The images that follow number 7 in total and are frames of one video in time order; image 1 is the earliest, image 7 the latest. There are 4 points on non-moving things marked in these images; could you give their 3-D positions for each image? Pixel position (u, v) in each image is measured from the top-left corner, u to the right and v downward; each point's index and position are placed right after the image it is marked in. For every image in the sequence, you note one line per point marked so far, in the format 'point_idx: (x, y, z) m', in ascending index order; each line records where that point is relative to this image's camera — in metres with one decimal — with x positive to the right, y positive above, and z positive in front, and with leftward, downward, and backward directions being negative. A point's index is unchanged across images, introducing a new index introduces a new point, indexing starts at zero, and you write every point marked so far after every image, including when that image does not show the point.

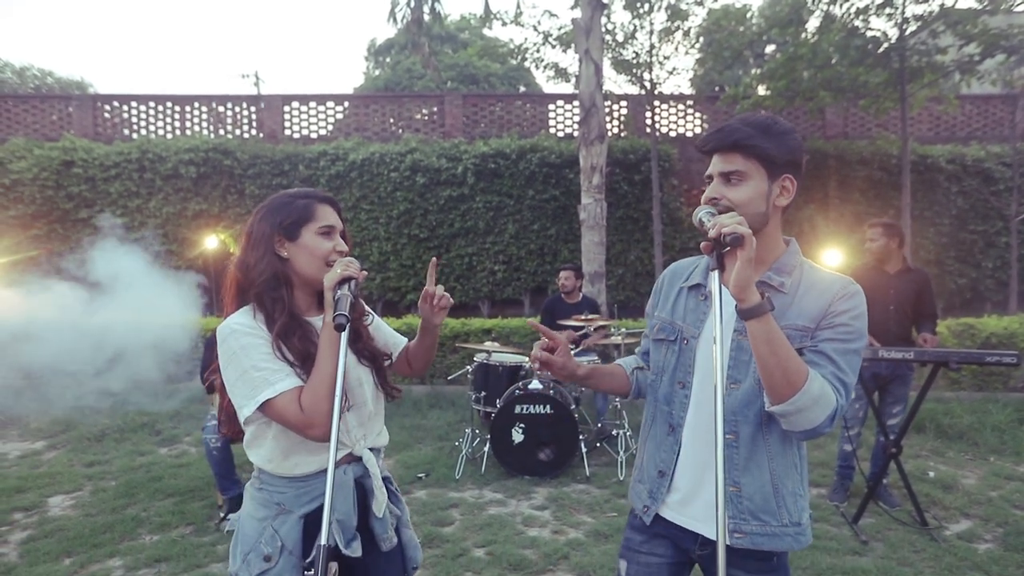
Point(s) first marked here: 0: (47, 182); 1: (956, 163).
0: (-8.2, +1.8, +10.9) m
1: (+8.4, +2.3, +11.7) m
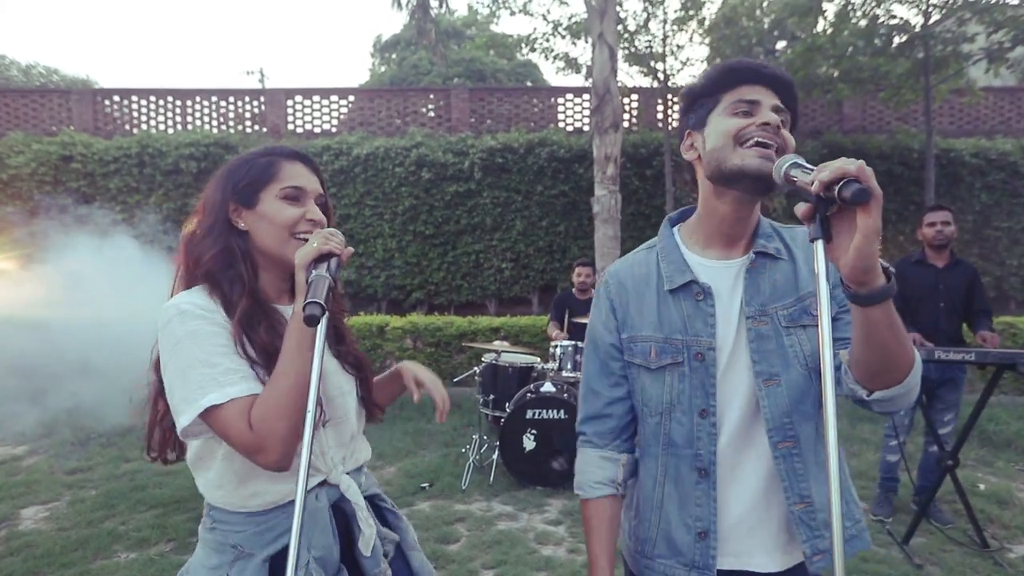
0: (-8.0, +1.9, +10.6) m
1: (+8.5, +2.3, +11.3) m
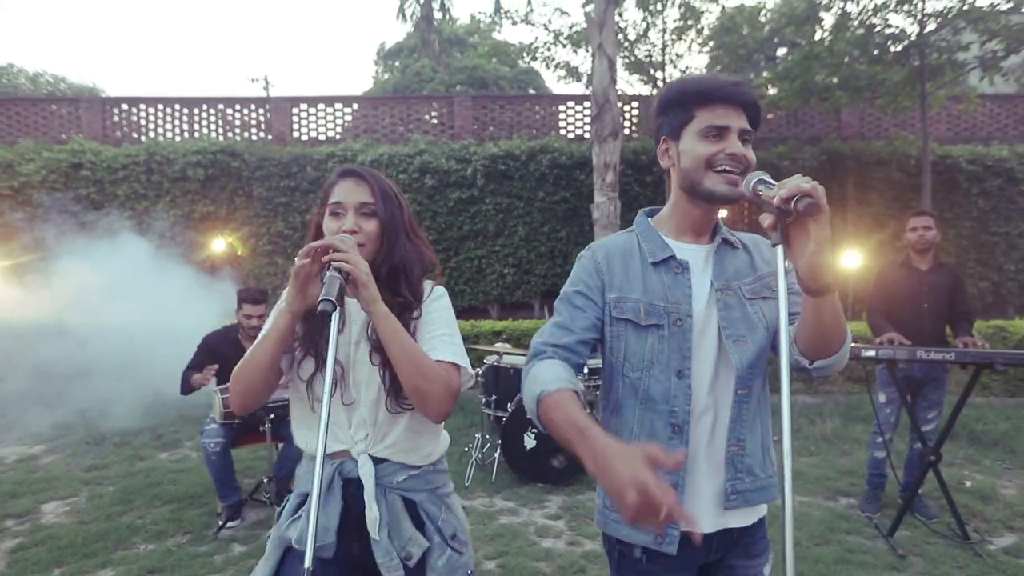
0: (-8.0, +1.8, +10.9) m
1: (+8.6, +2.3, +11.4) m
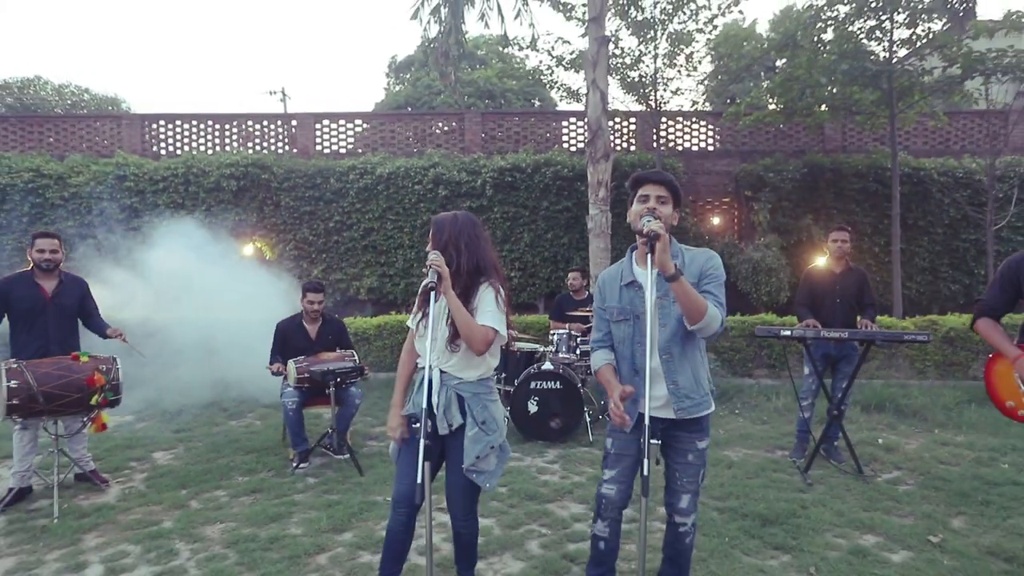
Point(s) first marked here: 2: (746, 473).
0: (-7.9, +1.8, +12.2) m
1: (+8.7, +2.2, +12.6) m
2: (+1.8, -1.4, +5.0) m
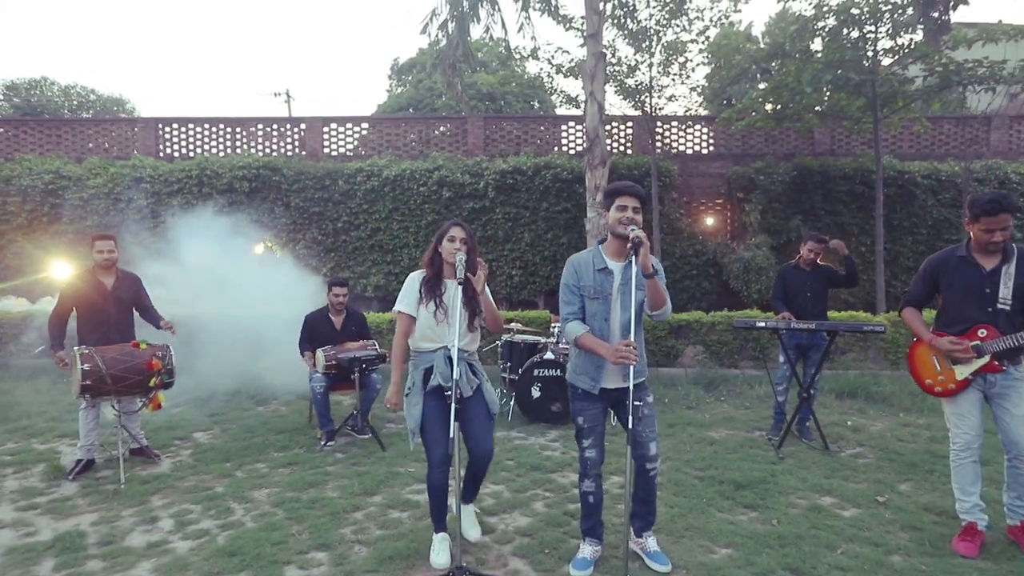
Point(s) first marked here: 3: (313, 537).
0: (-7.9, +1.8, +12.8) m
1: (+8.7, +2.3, +13.2) m
2: (+1.9, -1.4, +5.6) m
3: (-1.2, -1.5, +3.9) m
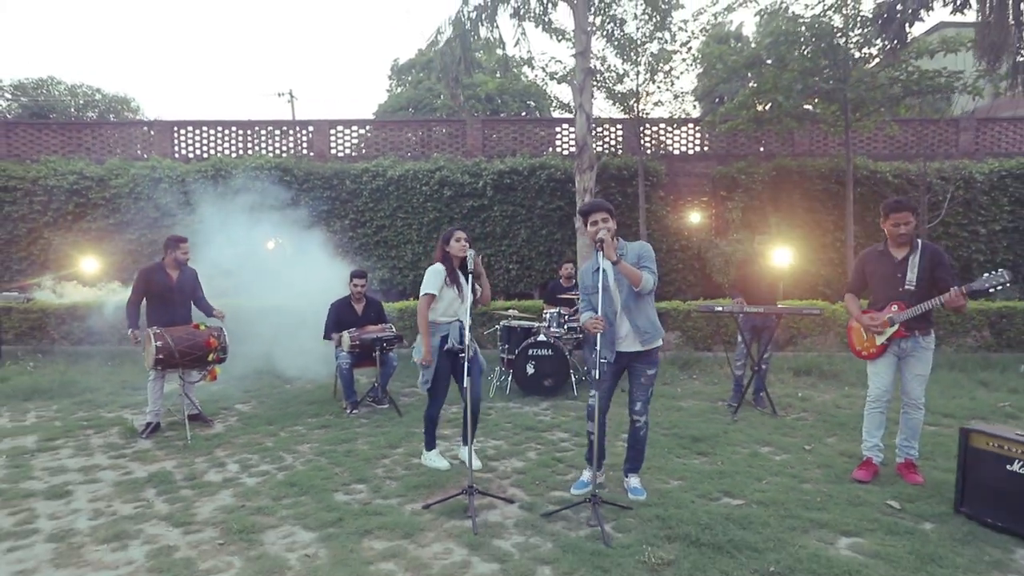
0: (-7.9, +2.0, +13.7) m
1: (+8.7, +2.4, +14.2) m
2: (+1.9, -1.3, +6.6) m
3: (-1.2, -1.4, +4.9) m
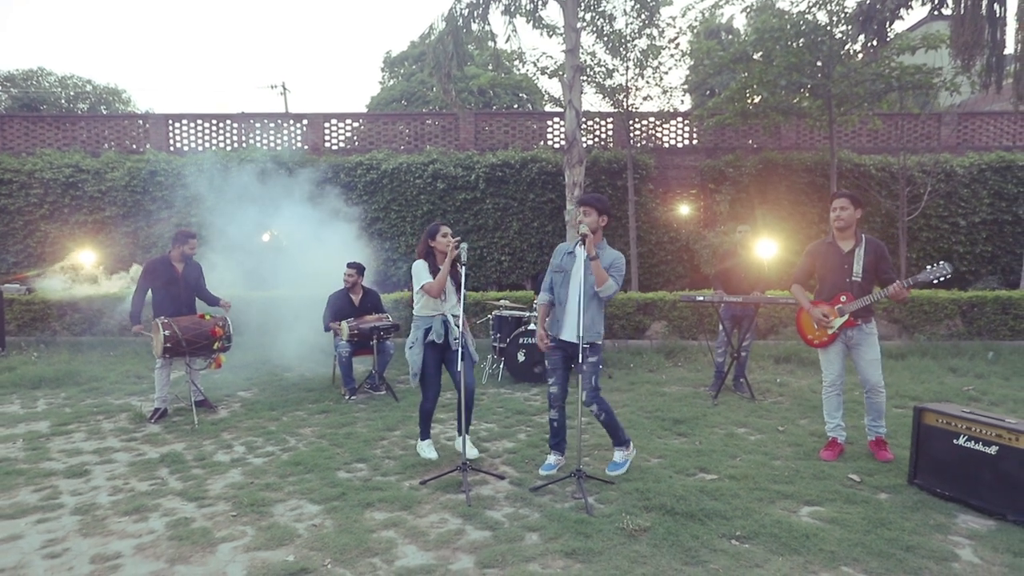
0: (-8.1, +2.1, +13.9) m
1: (+8.5, +2.7, +14.6) m
2: (+1.8, -1.2, +6.9) m
3: (-1.3, -1.4, +5.2) m
